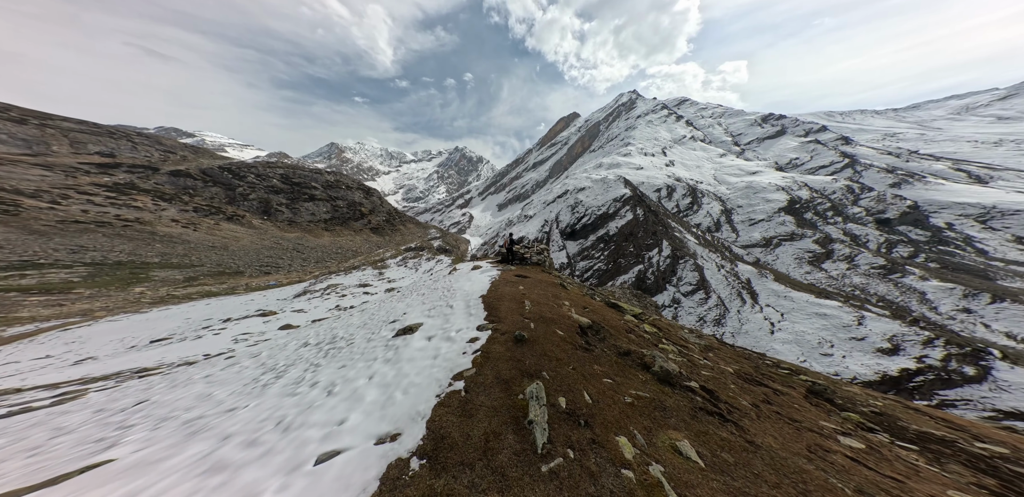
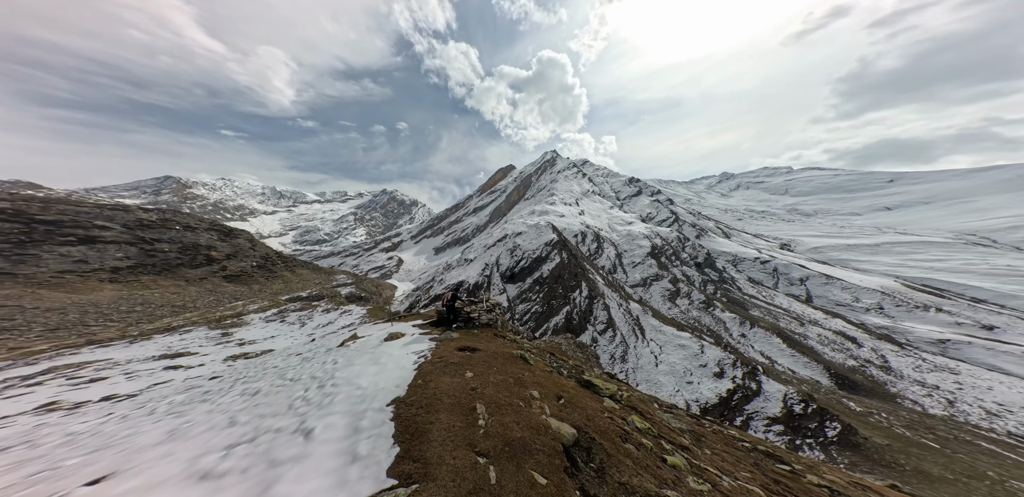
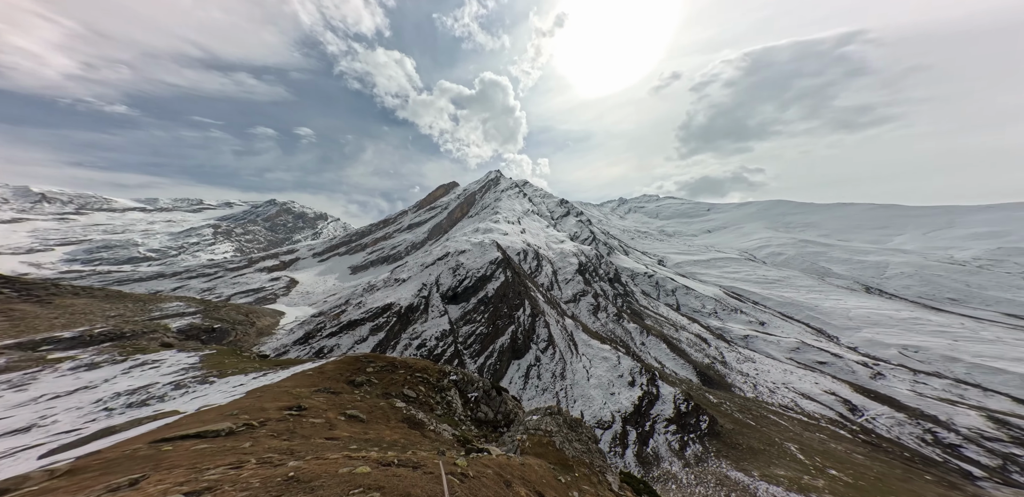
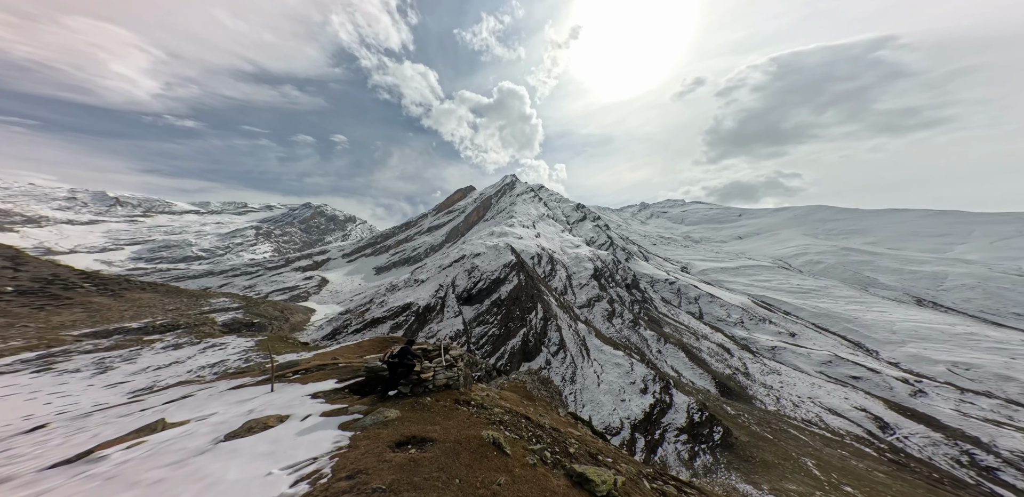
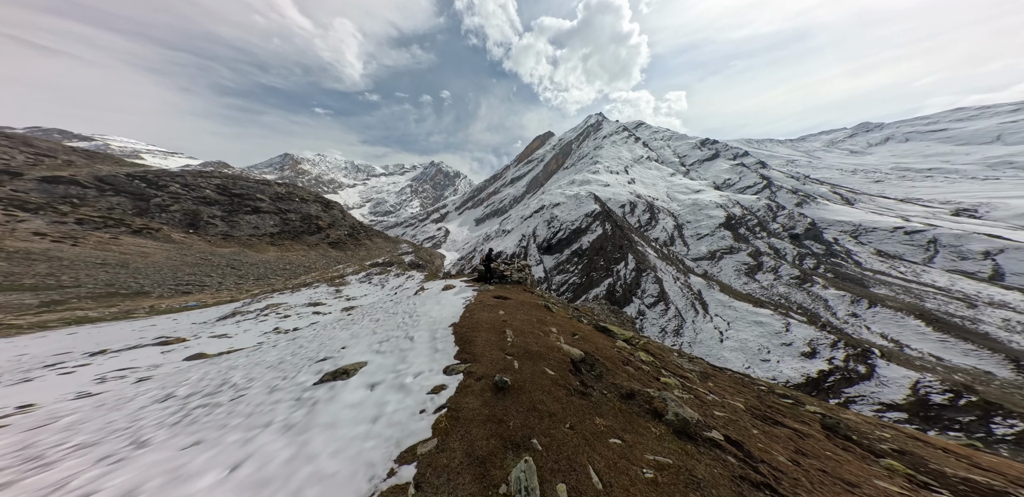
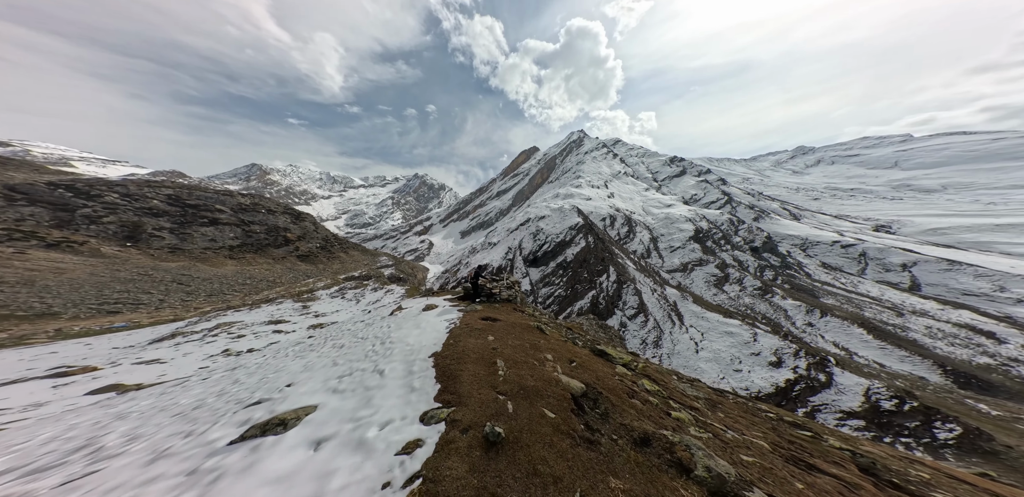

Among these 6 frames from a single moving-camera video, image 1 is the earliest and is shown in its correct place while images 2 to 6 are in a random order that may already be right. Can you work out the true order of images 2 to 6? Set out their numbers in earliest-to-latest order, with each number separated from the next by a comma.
5, 6, 2, 4, 3
